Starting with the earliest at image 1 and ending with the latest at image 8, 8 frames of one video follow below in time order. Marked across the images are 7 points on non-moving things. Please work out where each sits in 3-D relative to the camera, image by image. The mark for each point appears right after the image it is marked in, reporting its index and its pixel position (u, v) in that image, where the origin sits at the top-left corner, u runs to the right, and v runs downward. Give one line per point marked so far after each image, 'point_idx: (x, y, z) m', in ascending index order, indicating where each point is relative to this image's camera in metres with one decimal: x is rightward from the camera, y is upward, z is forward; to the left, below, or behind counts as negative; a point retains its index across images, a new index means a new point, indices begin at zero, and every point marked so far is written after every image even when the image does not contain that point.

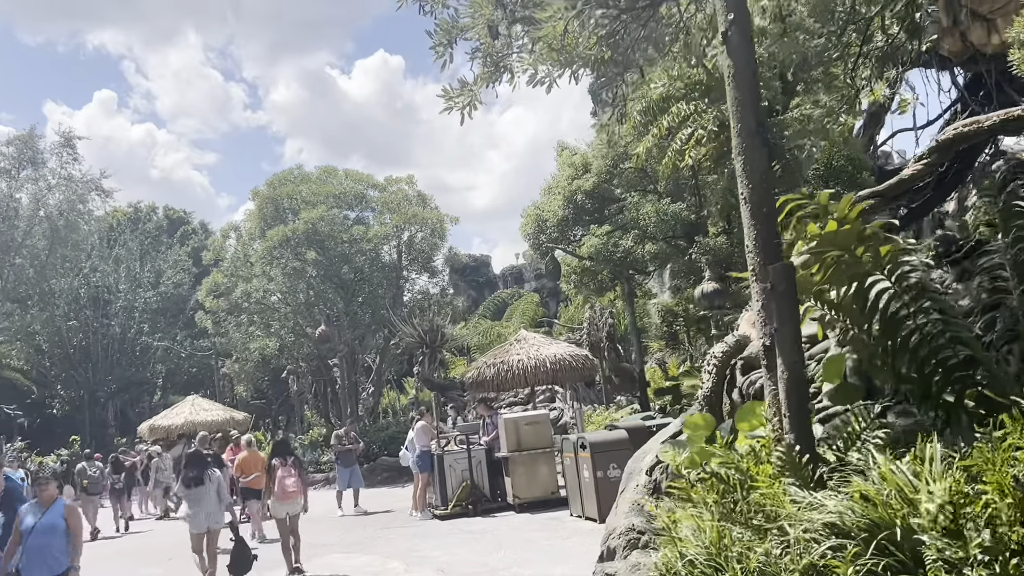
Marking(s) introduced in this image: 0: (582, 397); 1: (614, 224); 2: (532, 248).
0: (+1.1, -1.8, +14.6) m
1: (+1.5, +0.9, +12.4) m
2: (+0.3, +0.6, +13.8) m
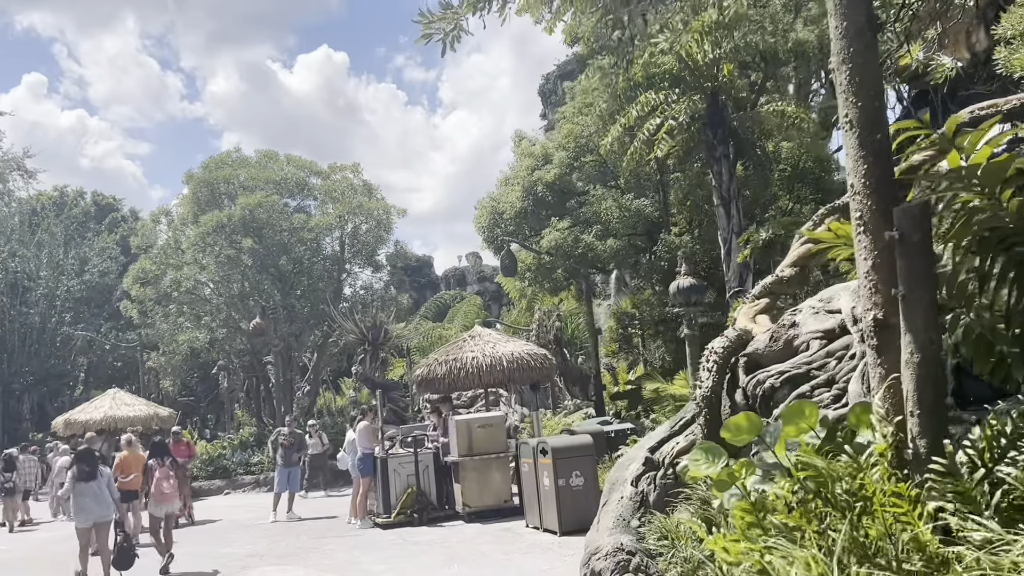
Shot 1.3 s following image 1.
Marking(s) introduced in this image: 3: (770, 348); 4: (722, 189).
0: (+0.3, -1.7, +14.0) m
1: (+0.9, +0.9, +11.8) m
2: (-0.4, +0.7, +13.1) m
3: (+1.2, -0.3, +4.1) m
4: (+2.2, +1.0, +9.4) m
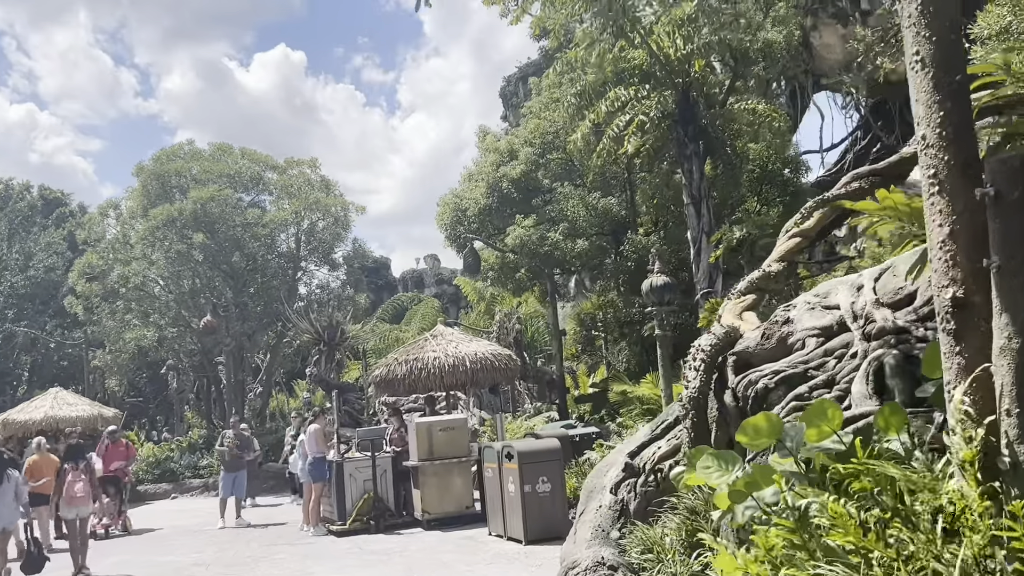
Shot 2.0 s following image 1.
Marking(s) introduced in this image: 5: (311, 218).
0: (-0.3, -1.7, +13.6) m
1: (+0.4, +0.9, +11.5) m
2: (-0.9, +0.7, +12.8) m
3: (+1.0, -0.2, +3.8) m
4: (+1.8, +1.0, +9.1) m
5: (-4.4, +1.5, +20.0) m
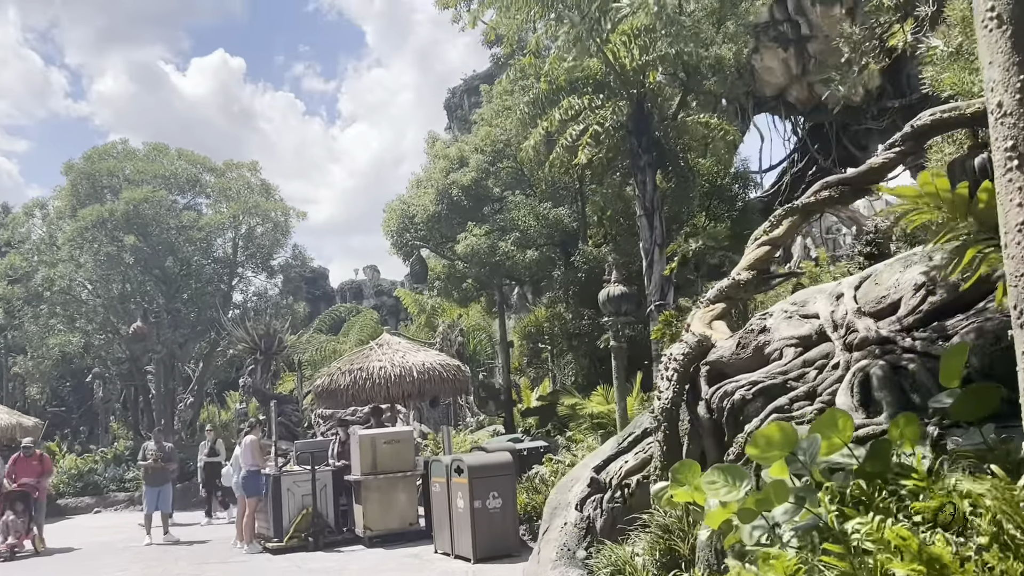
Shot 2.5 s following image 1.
0: (-1.2, -1.9, +13.3) m
1: (-0.2, +0.8, +11.3) m
2: (-1.6, +0.6, +12.5) m
3: (+0.9, -0.3, +3.6) m
4: (+1.3, +0.9, +9.0) m
5: (-5.6, +1.4, +19.4) m
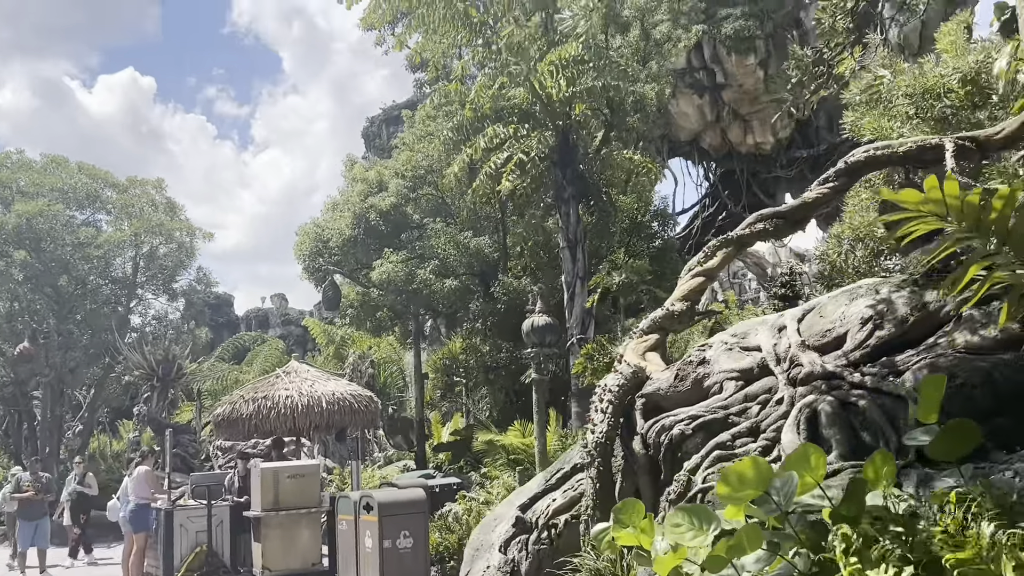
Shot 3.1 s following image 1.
0: (-2.4, -2.3, +12.8) m
1: (-1.2, +0.4, +11.0) m
2: (-2.7, +0.2, +12.0) m
3: (+0.6, -0.4, +3.4) m
4: (+0.6, +0.6, +8.9) m
5: (-7.4, +0.9, +18.6) m
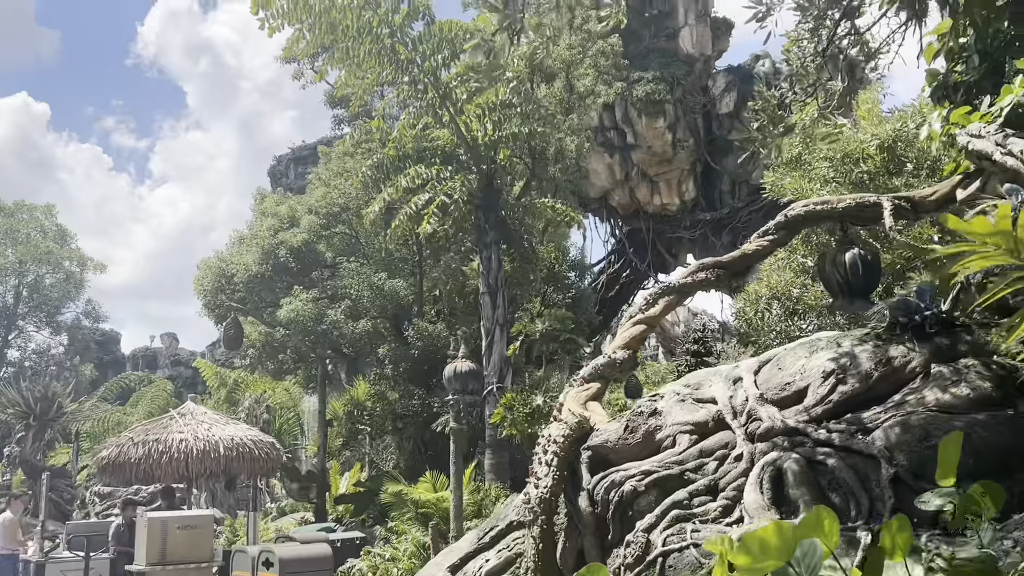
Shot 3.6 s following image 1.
0: (-3.7, -2.8, +12.1) m
1: (-2.2, 0.0, +10.5) m
2: (-3.8, -0.3, +11.4) m
3: (+0.4, -0.5, +3.2) m
4: (-0.2, +0.1, +8.7) m
5: (-9.1, +0.3, +17.5) m
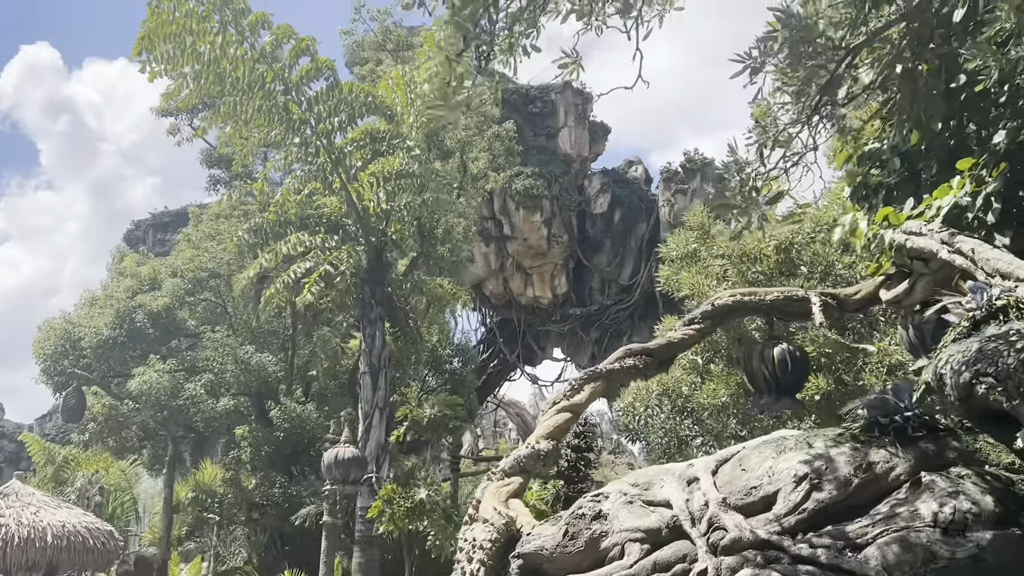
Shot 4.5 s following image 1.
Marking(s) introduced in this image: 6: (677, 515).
0: (-5.4, -3.6, +10.6) m
1: (-3.5, -0.8, +9.6) m
2: (-5.3, -1.0, +10.2) m
3: (+0.1, -0.8, +2.7) m
4: (-1.3, -0.6, +8.1) m
5: (-11.4, -0.6, +15.5) m
6: (+0.5, -0.7, +2.7) m
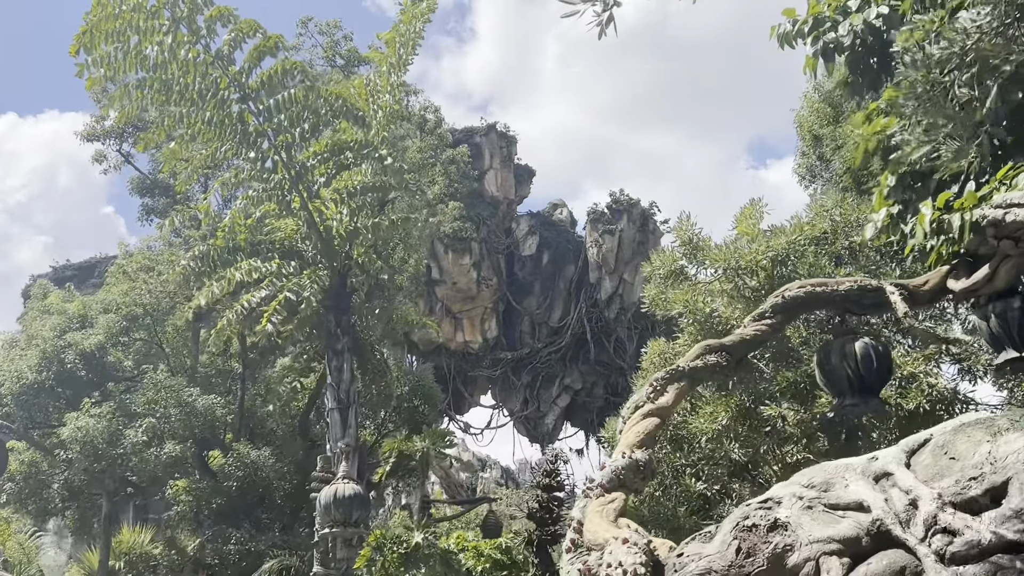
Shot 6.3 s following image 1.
0: (-5.7, -4.0, +9.3) m
1: (-3.8, -1.1, +8.6) m
2: (-5.6, -1.4, +9.0) m
3: (+0.5, -0.7, +2.1) m
4: (-1.4, -0.8, +7.3) m
5: (-12.2, -1.5, +13.7) m
6: (+0.9, -0.5, +2.1) m
